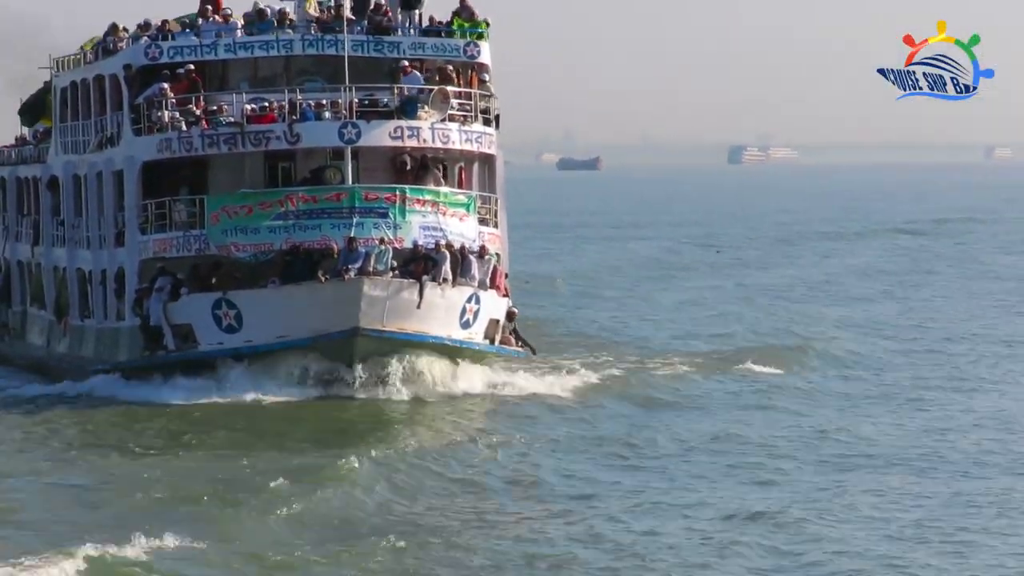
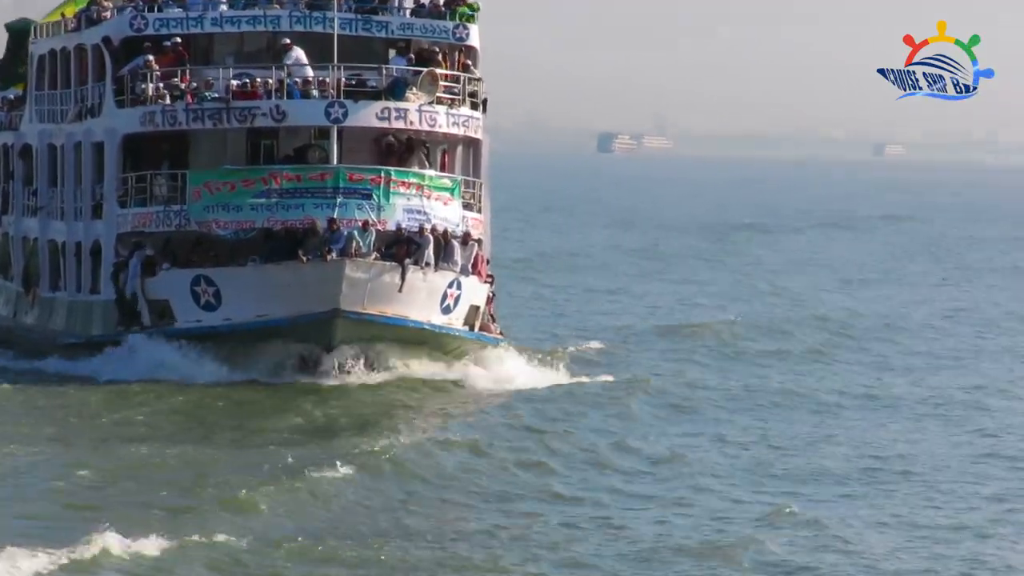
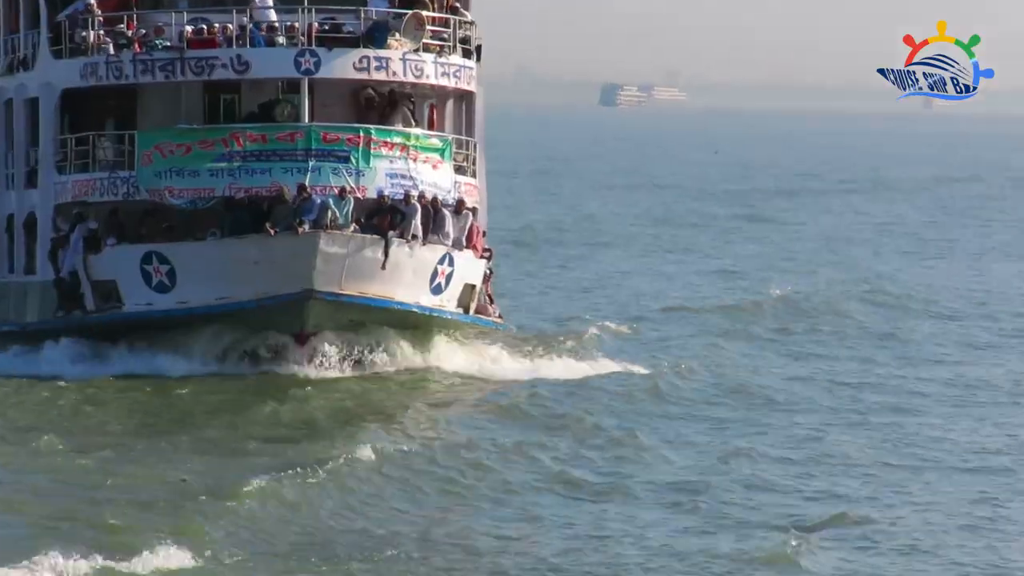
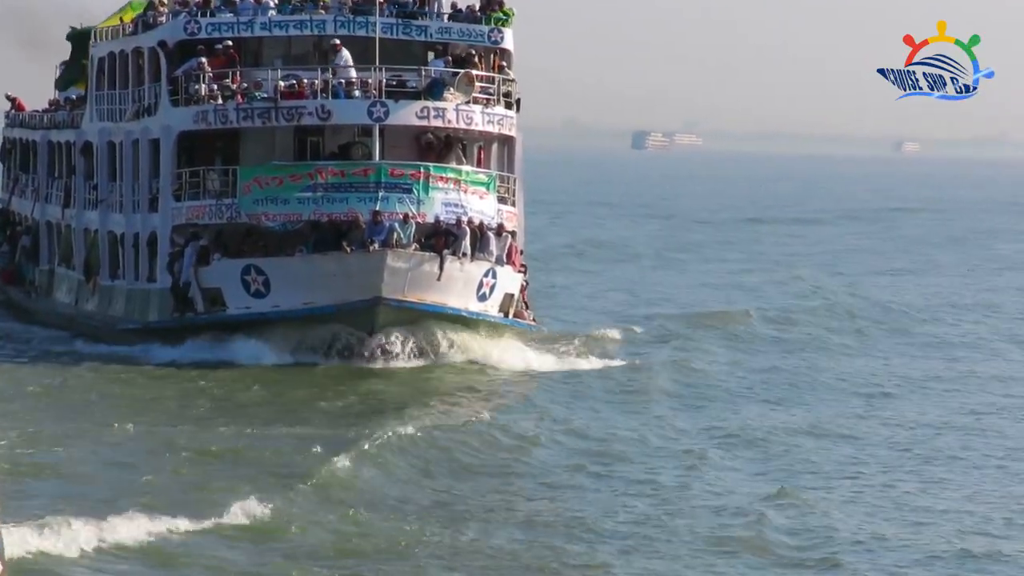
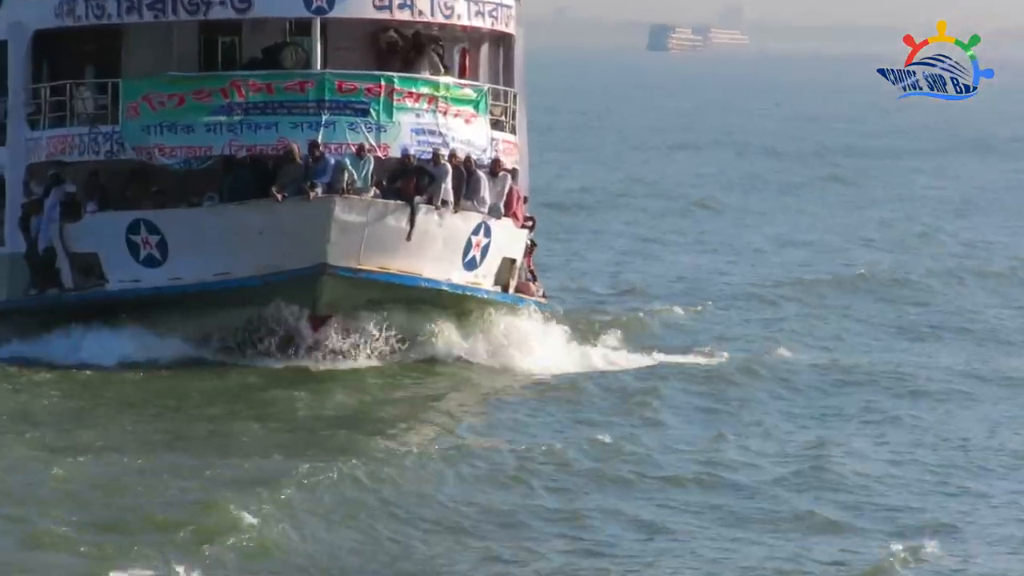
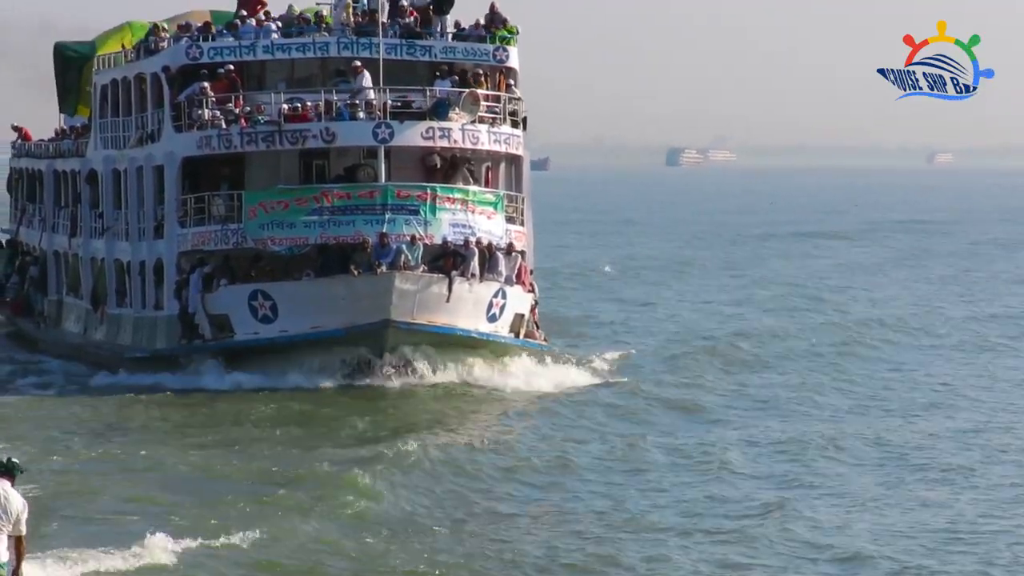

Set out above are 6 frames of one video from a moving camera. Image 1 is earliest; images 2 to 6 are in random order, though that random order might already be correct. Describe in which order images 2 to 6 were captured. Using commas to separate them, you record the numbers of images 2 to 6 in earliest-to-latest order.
6, 4, 2, 3, 5
